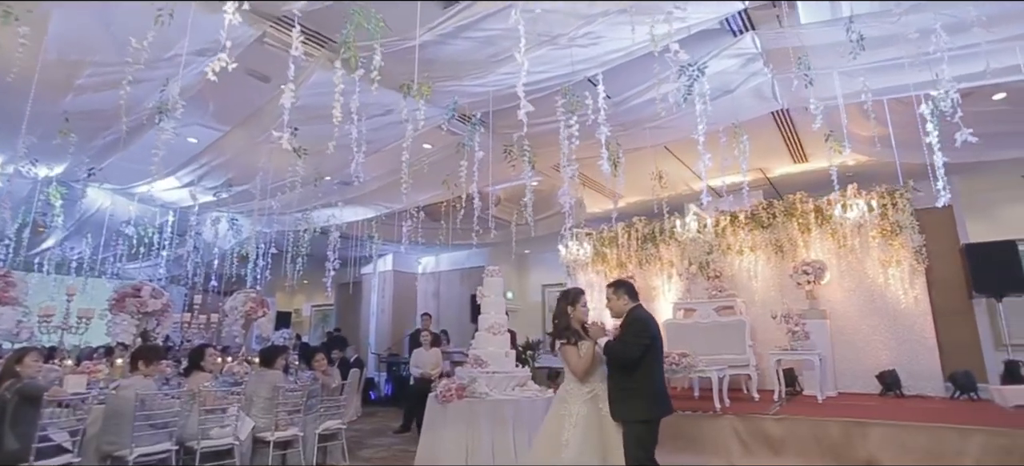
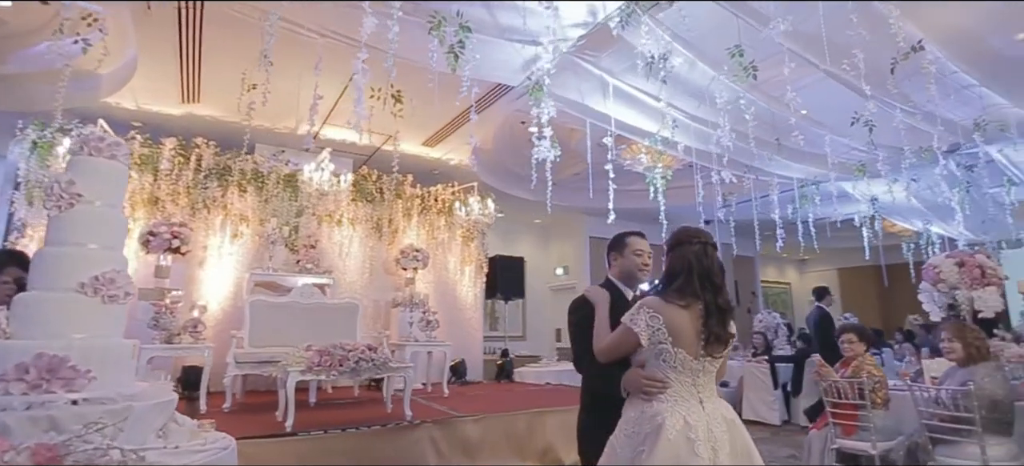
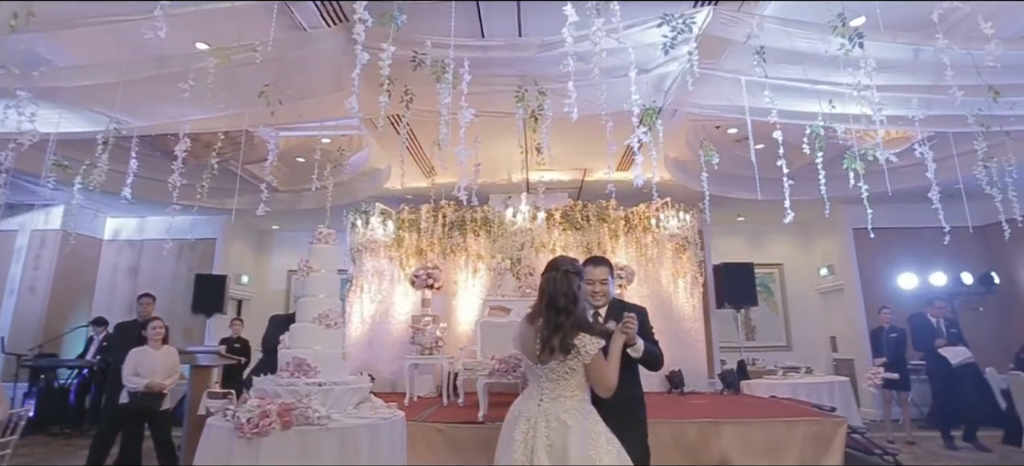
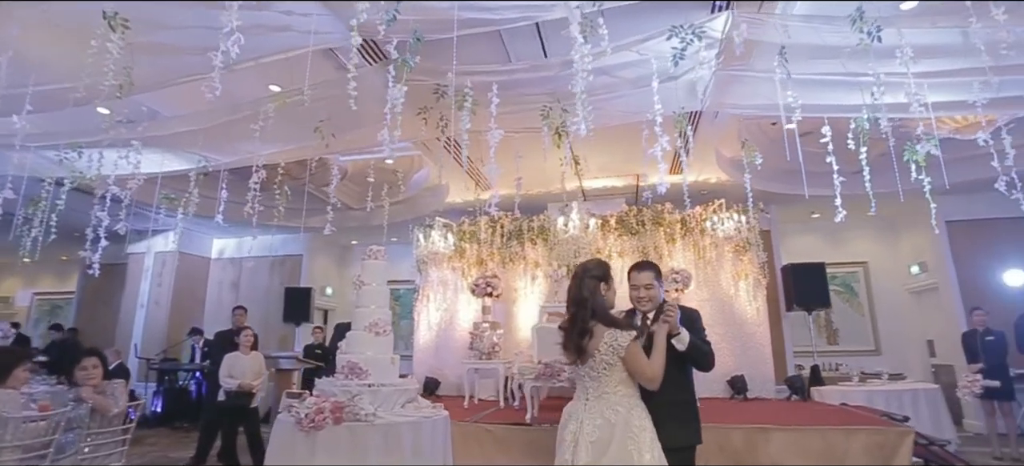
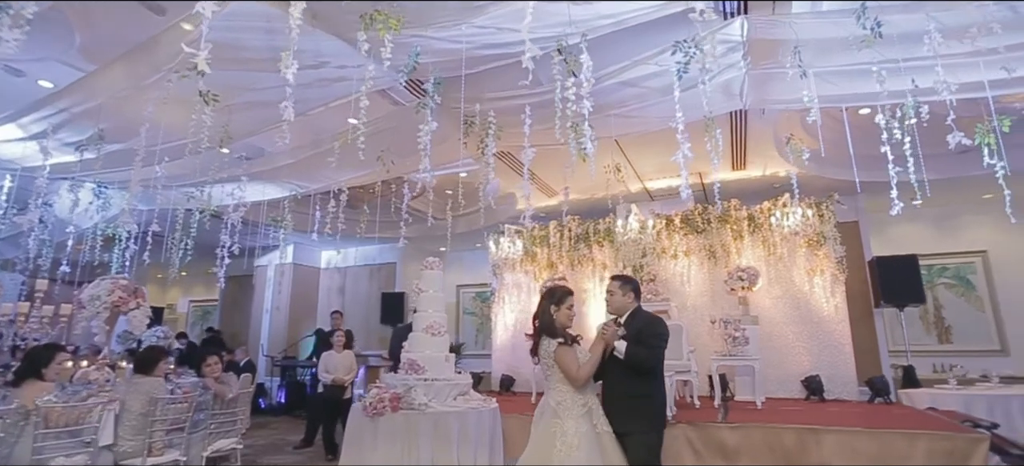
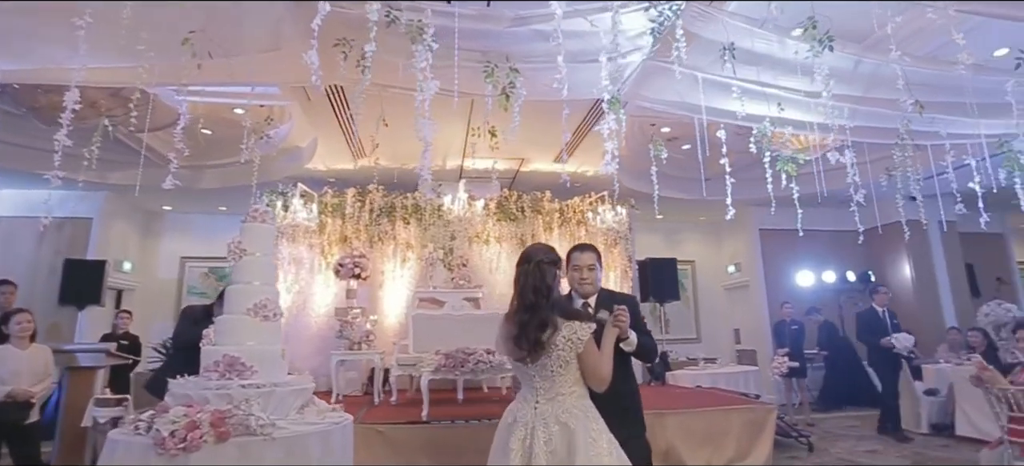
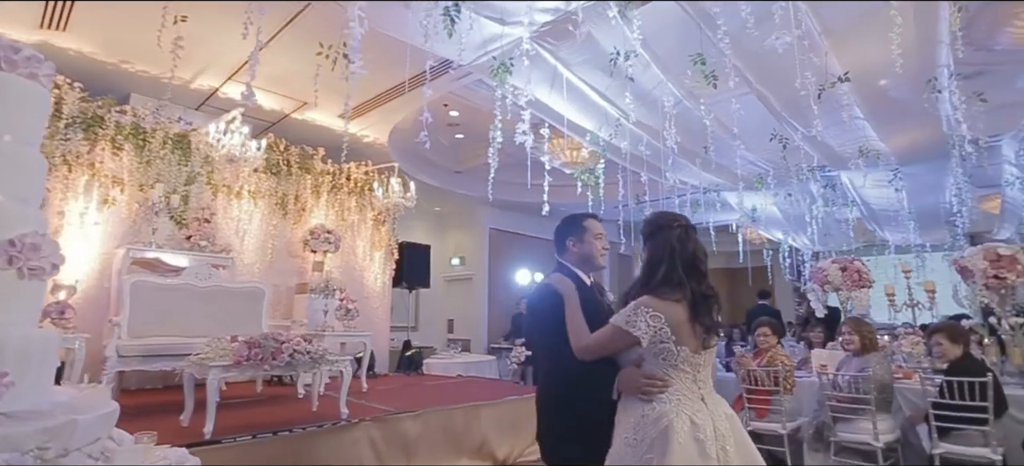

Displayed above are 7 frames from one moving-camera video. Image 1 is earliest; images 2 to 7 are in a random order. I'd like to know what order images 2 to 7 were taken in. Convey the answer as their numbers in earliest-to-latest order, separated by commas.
5, 4, 3, 6, 2, 7
